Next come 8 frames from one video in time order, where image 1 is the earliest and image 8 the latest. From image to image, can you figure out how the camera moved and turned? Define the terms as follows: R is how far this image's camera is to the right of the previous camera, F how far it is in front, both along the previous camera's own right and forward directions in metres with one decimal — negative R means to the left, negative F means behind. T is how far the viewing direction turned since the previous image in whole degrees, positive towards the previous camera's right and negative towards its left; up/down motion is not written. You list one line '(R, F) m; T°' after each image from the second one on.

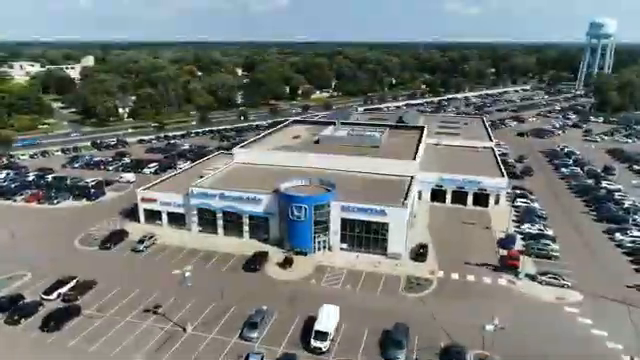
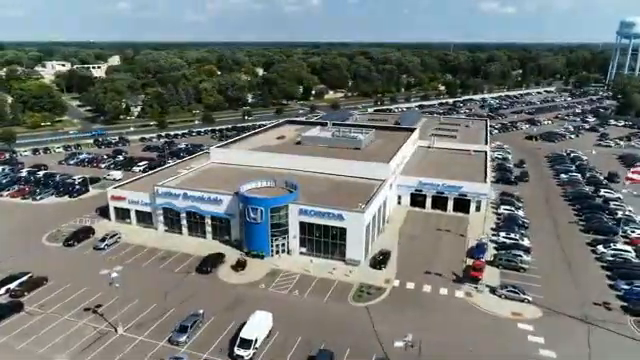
(+6.4, +1.3) m; -4°
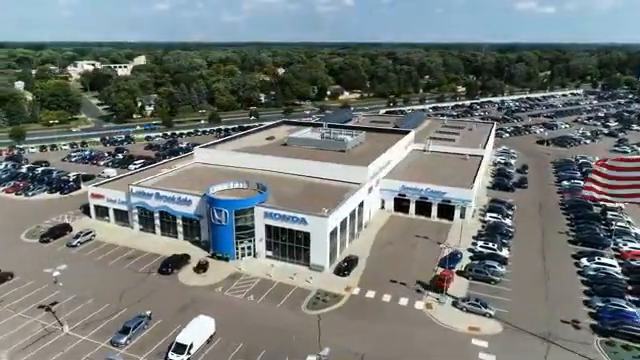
(+5.5, +1.1) m; -4°
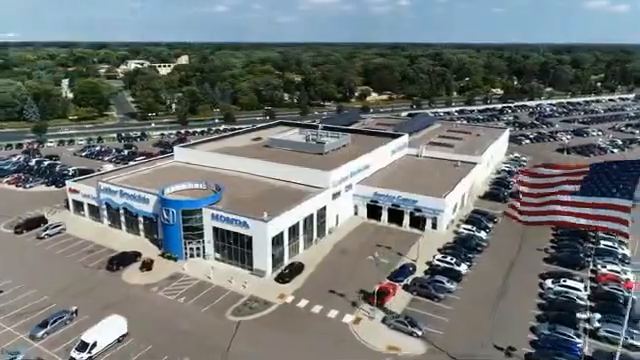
(+8.7, +1.5) m; -6°
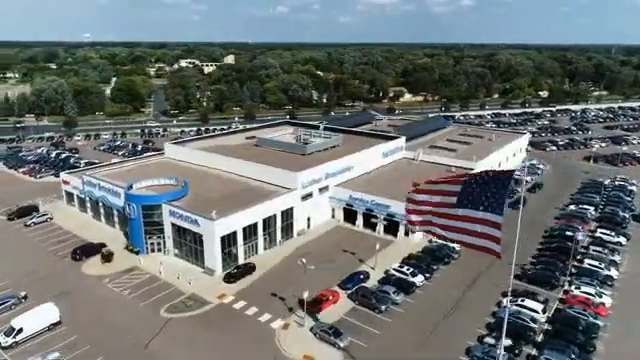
(+8.3, +1.3) m; -7°
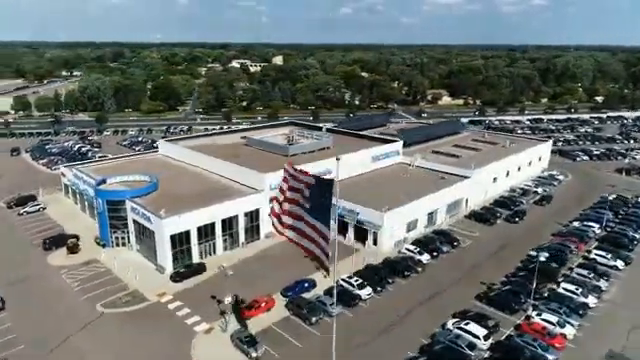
(+8.5, +1.8) m; -7°
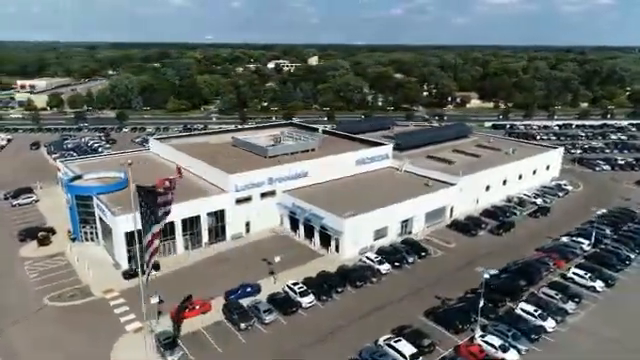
(+7.4, +1.4) m; -6°
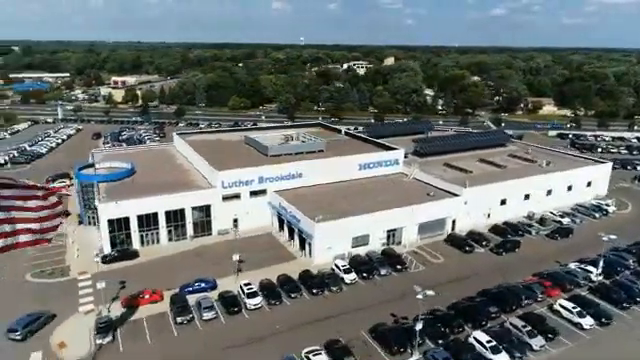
(+9.4, +1.8) m; -11°
